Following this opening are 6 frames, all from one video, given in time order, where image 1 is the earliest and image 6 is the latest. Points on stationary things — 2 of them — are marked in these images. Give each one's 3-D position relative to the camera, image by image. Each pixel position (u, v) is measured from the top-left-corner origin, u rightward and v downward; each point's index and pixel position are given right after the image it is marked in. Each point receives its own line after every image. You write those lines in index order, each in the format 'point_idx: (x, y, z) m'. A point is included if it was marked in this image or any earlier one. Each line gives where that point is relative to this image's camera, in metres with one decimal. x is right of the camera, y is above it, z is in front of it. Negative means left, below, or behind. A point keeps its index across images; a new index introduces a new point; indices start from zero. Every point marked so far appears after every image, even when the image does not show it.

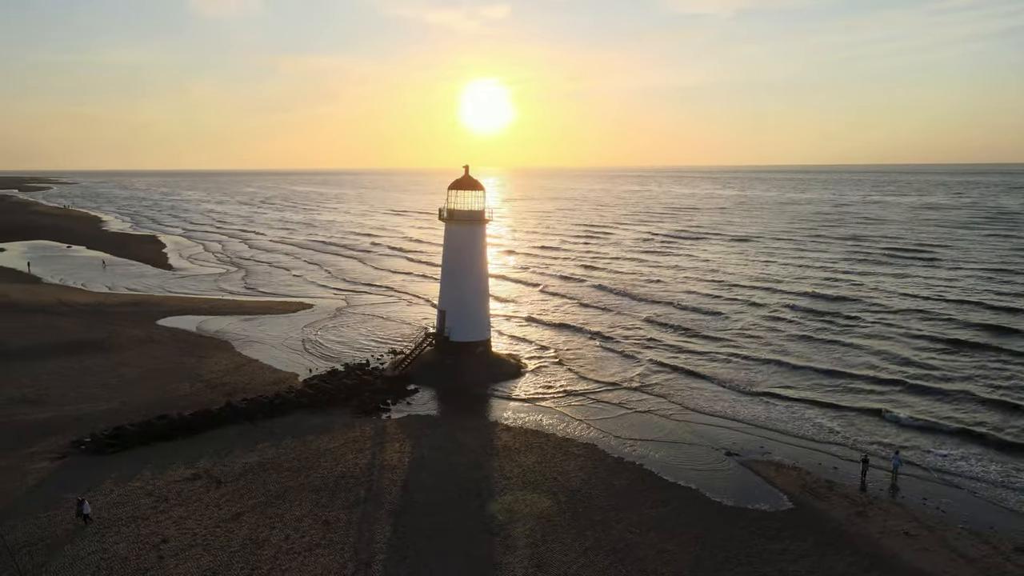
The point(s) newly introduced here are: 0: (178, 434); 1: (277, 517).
0: (-6.7, -3.0, +15.1) m
1: (-3.6, -3.5, +11.6) m
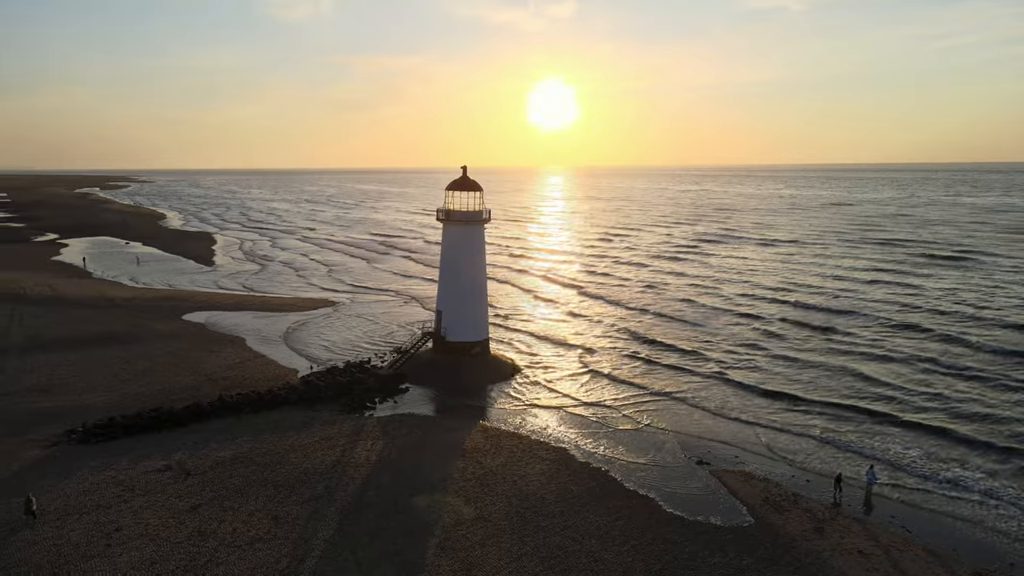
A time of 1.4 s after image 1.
0: (-7.2, -2.9, +15.7) m
1: (-4.4, -3.5, +11.9) m
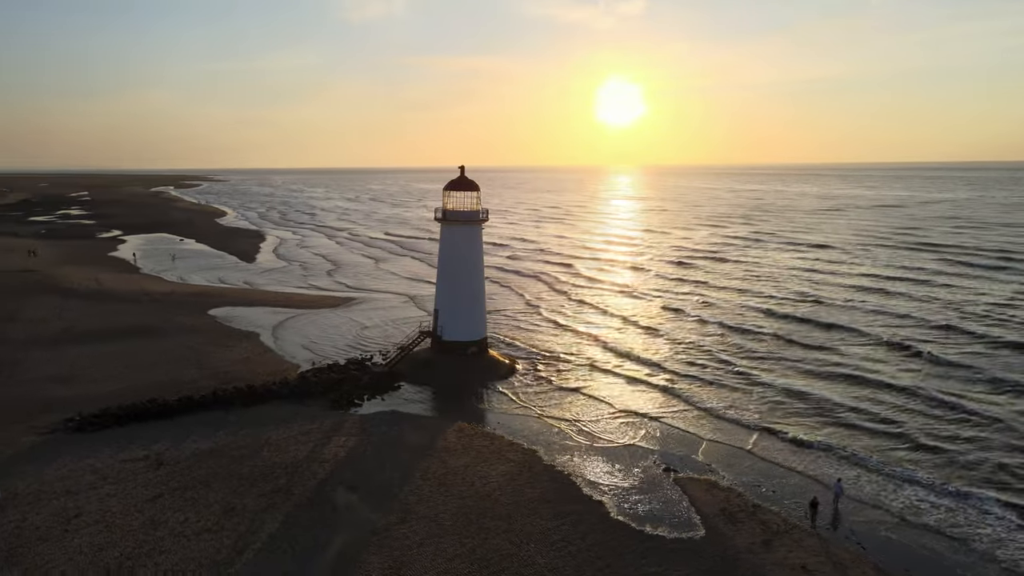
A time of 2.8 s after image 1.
0: (-7.7, -2.8, +16.3) m
1: (-5.2, -3.5, +12.3) m
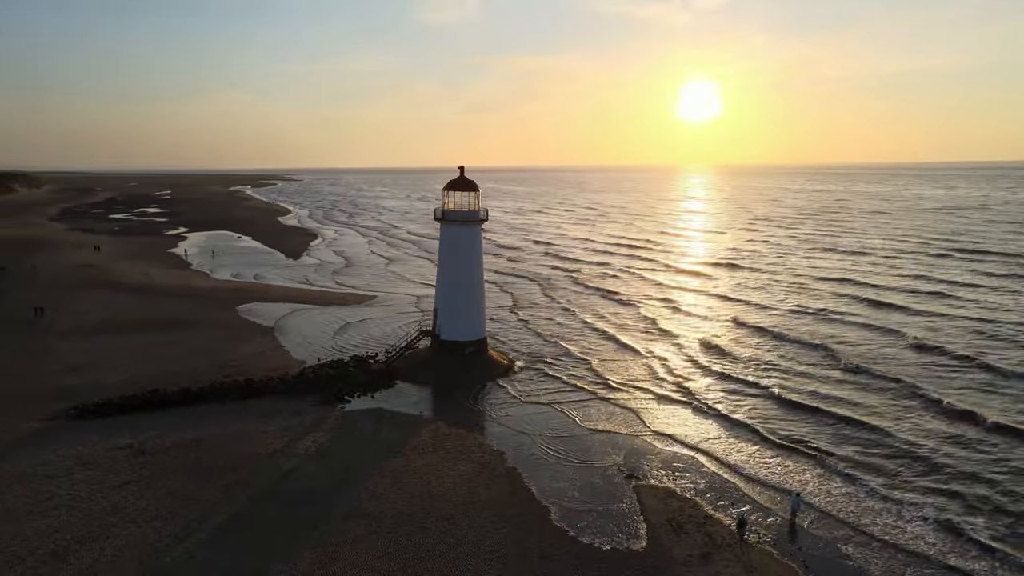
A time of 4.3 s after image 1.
0: (-8.1, -2.7, +17.0) m
1: (-6.1, -3.4, +12.8) m
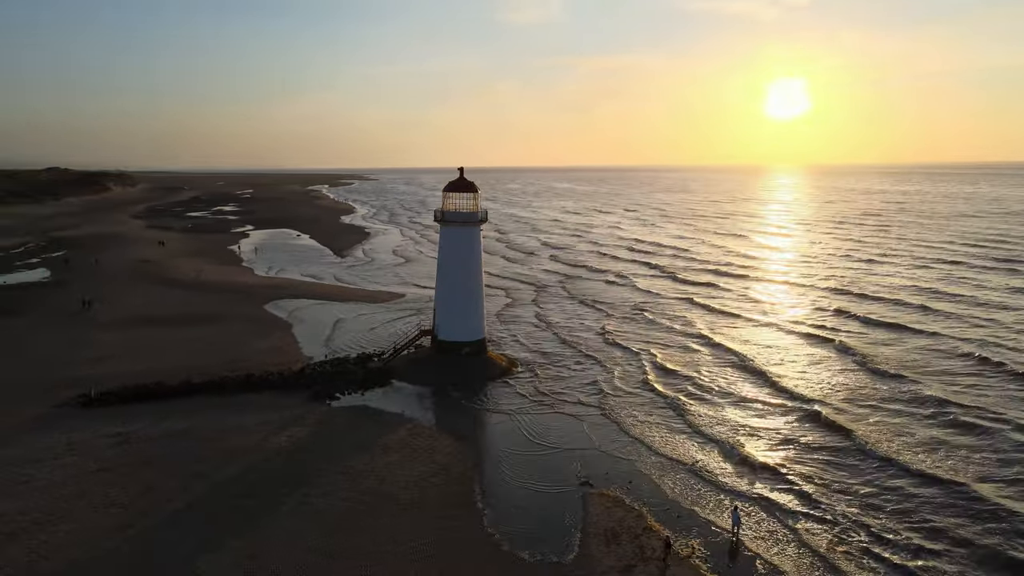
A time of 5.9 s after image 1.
0: (-8.5, -2.6, +17.8) m
1: (-6.9, -3.3, +13.4) m
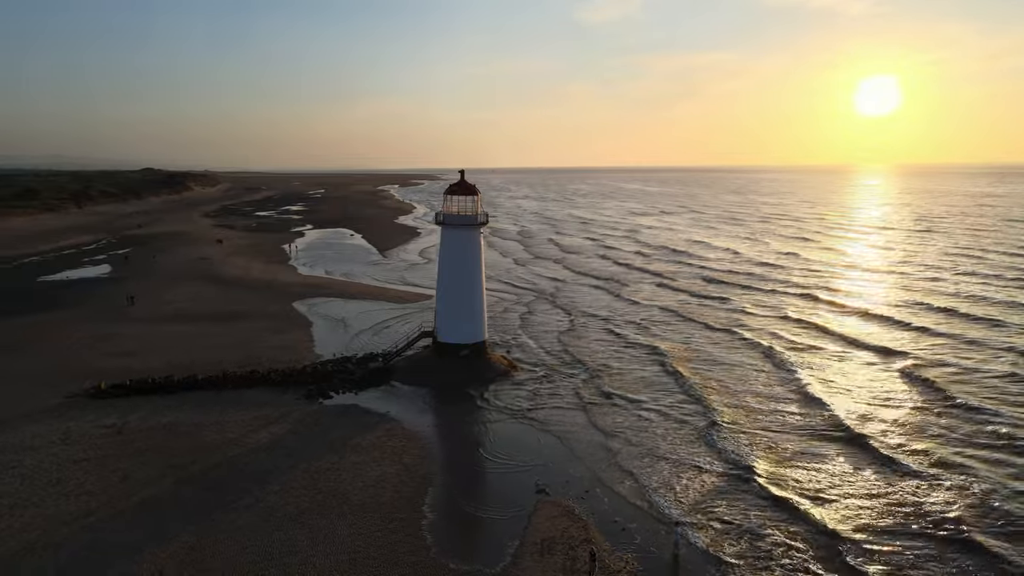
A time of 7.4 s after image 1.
0: (-8.7, -2.6, +18.6) m
1: (-7.6, -3.3, +14.0) m
